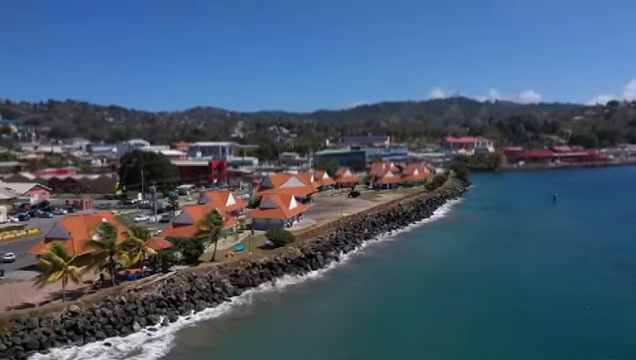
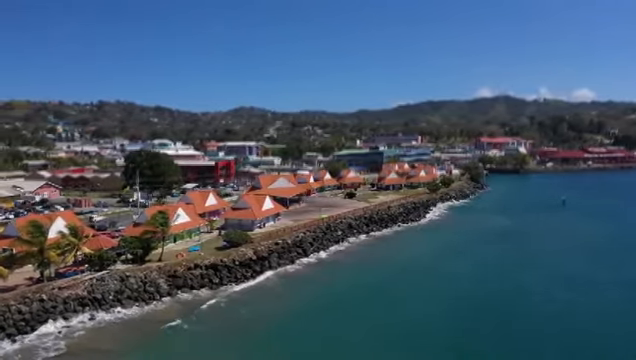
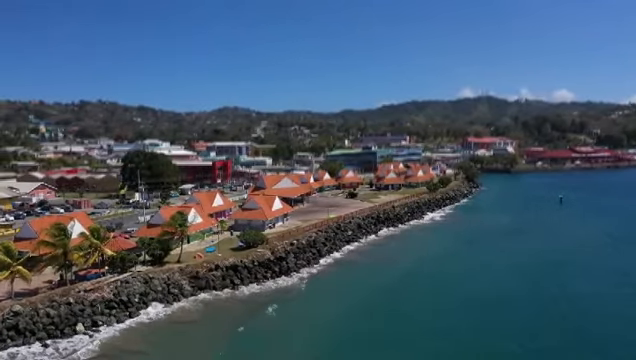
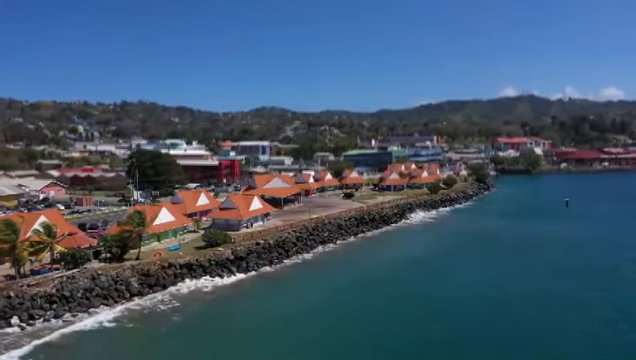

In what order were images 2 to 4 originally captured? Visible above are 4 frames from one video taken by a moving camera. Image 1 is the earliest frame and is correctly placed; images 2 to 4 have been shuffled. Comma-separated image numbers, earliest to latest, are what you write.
3, 2, 4
